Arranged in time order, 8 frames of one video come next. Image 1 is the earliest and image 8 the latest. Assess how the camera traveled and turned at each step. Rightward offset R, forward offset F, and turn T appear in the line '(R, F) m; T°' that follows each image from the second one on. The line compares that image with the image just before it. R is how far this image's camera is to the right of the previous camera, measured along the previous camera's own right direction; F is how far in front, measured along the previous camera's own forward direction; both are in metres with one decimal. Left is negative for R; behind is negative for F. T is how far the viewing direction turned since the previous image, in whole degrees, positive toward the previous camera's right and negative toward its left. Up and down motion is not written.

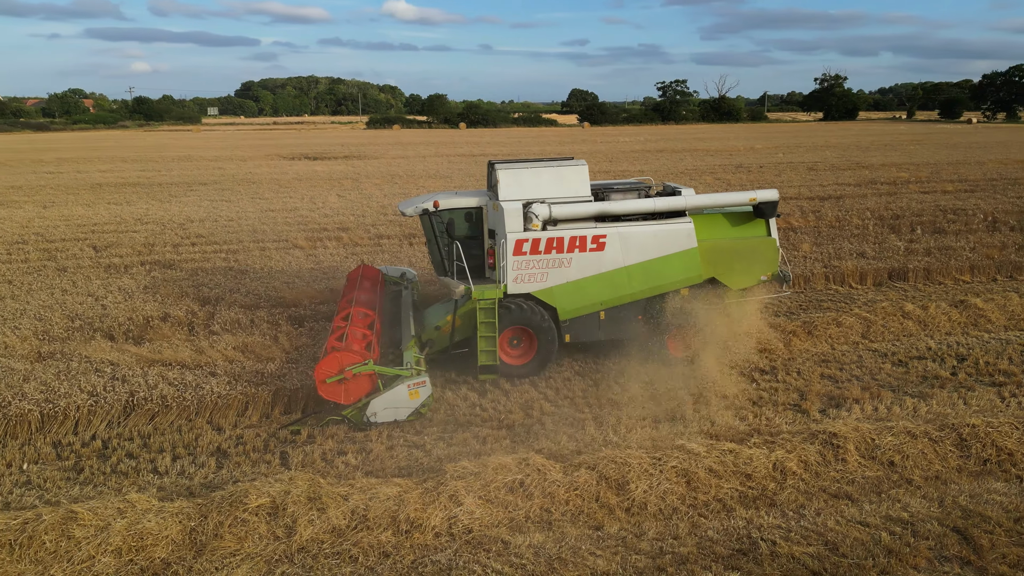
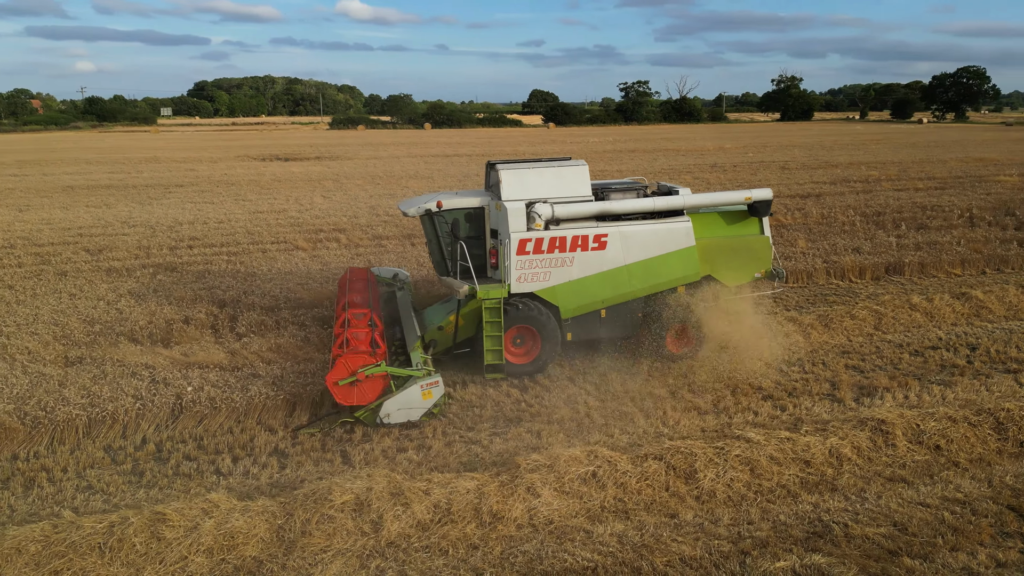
(-0.6, -0.1) m; +3°
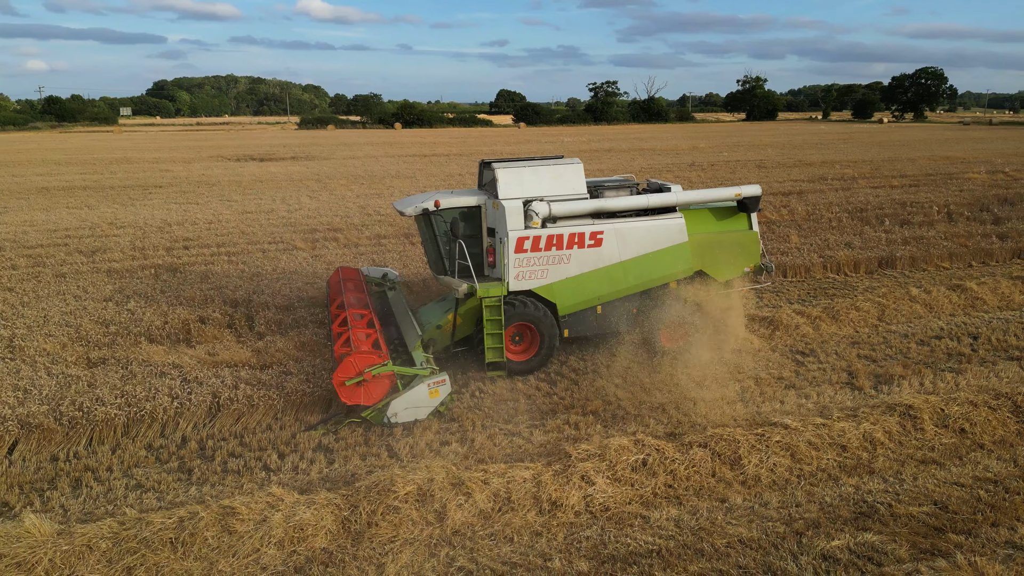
(-0.5, -0.1) m; +2°
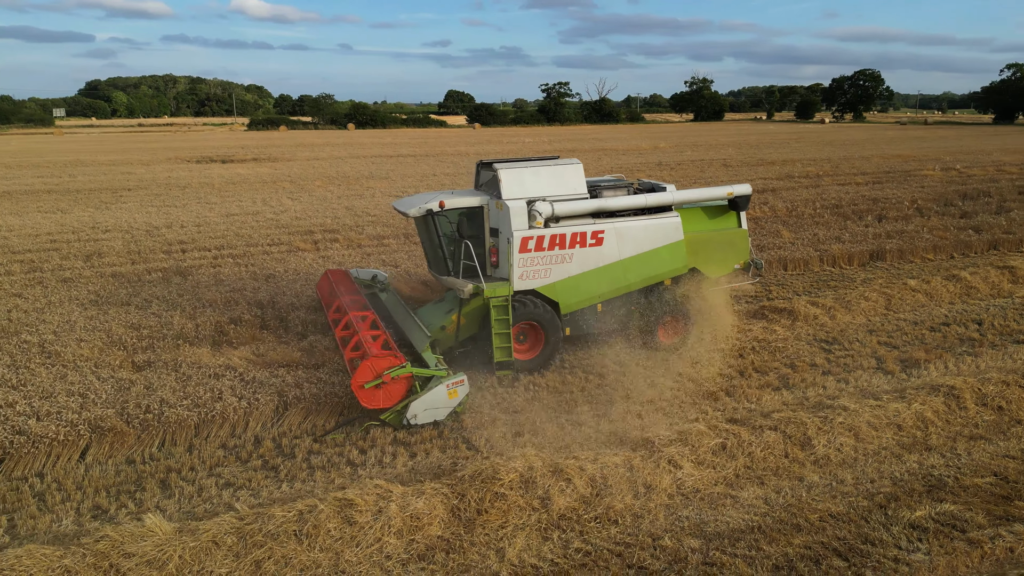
(-0.8, -0.1) m; +4°
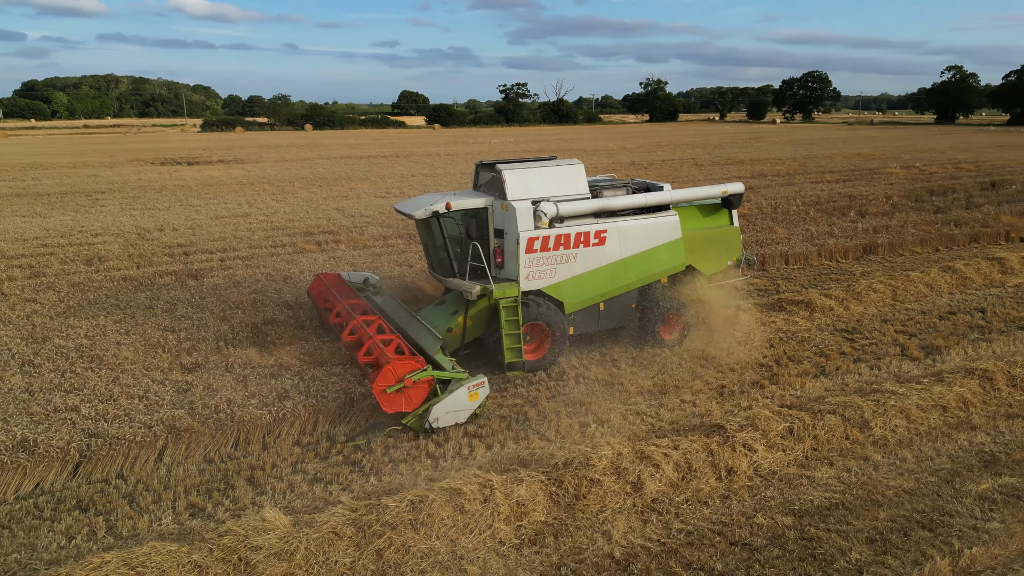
(-0.8, -0.1) m; +3°
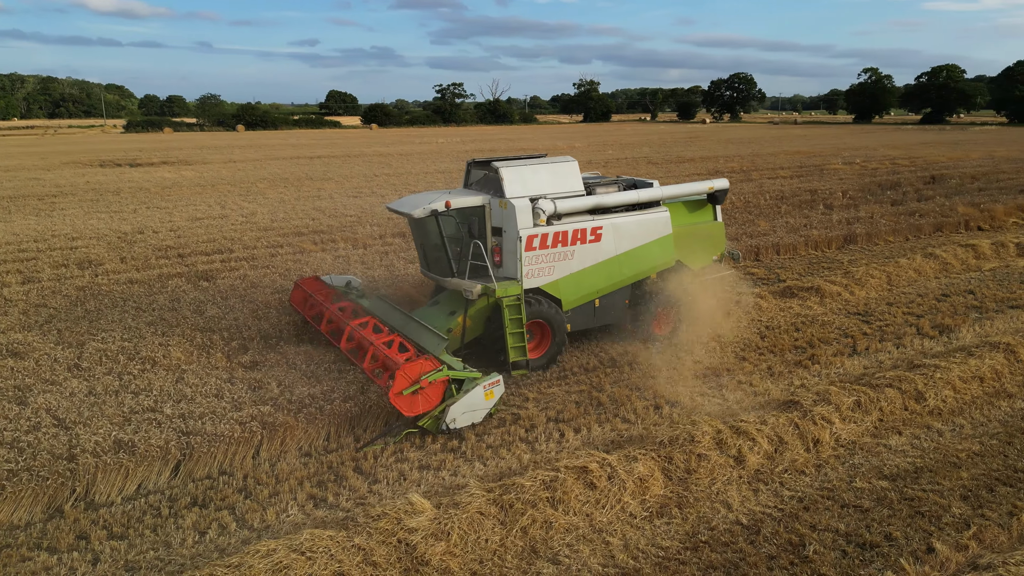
(-1.0, -0.1) m; +5°
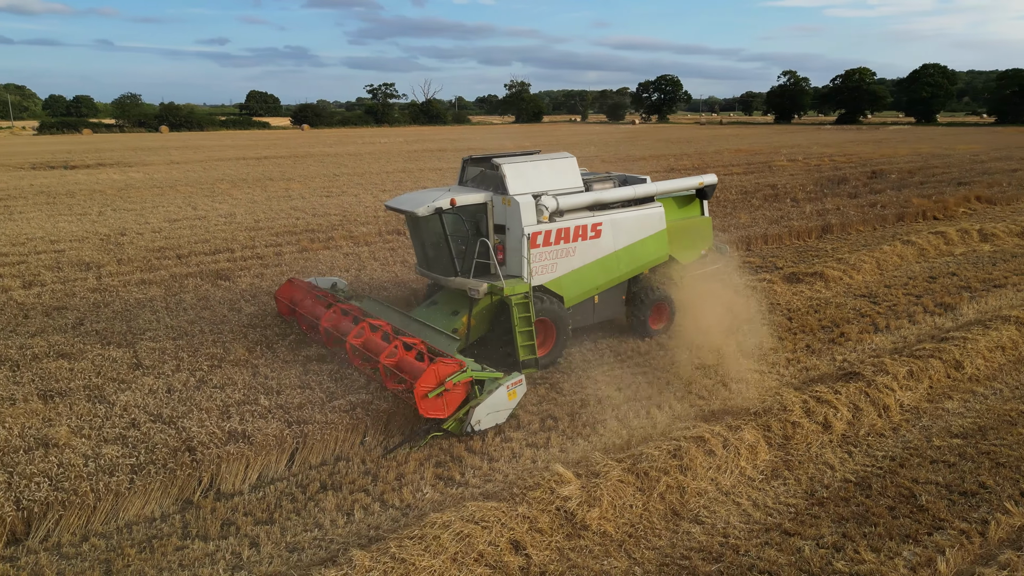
(-1.1, -0.2) m; +5°
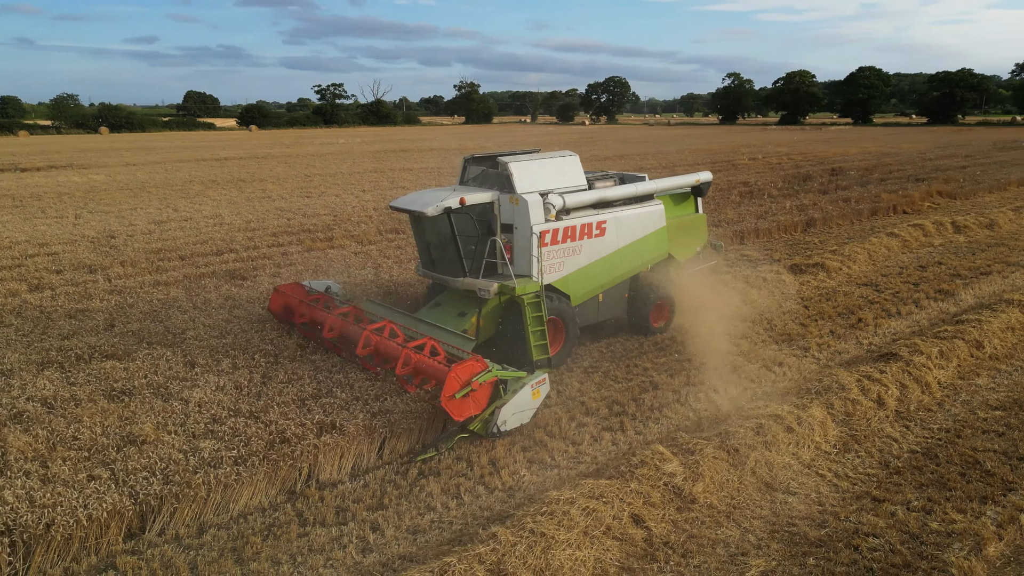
(-0.9, -0.1) m; +4°
